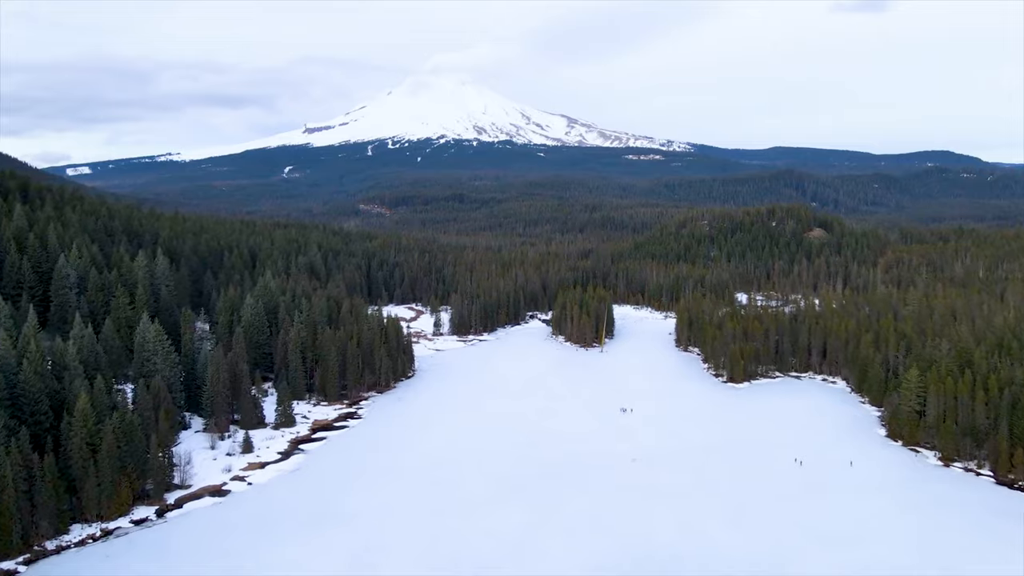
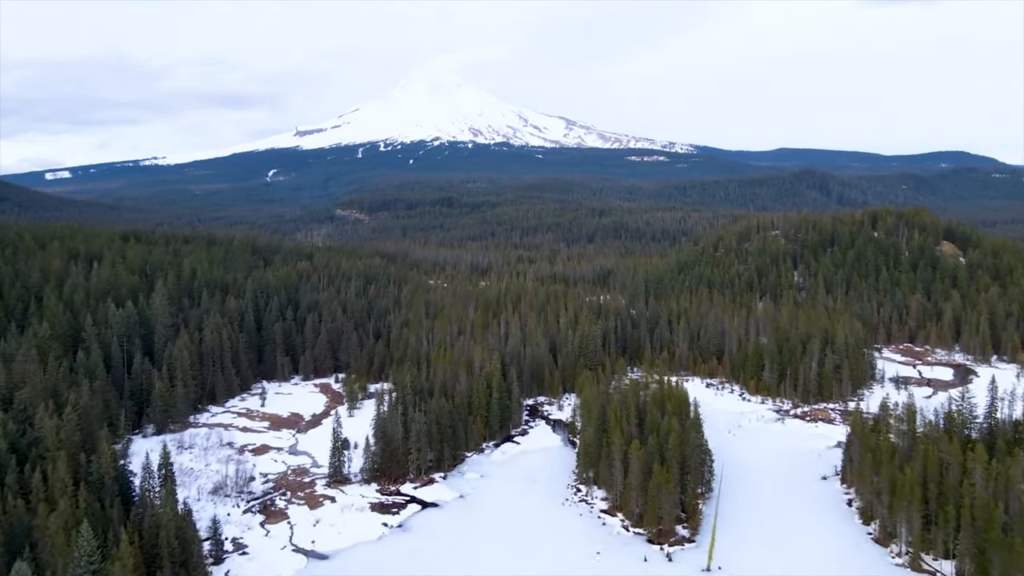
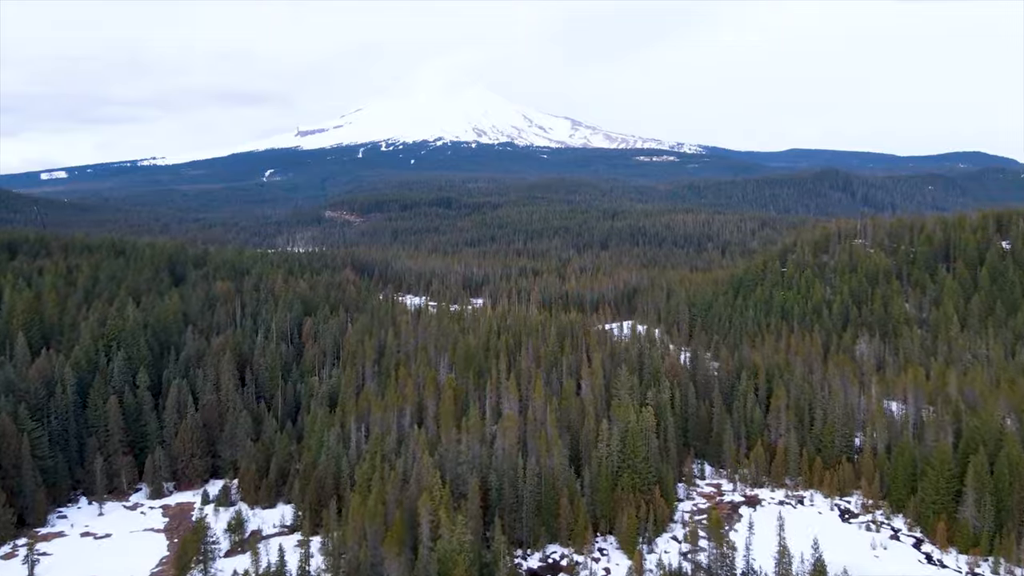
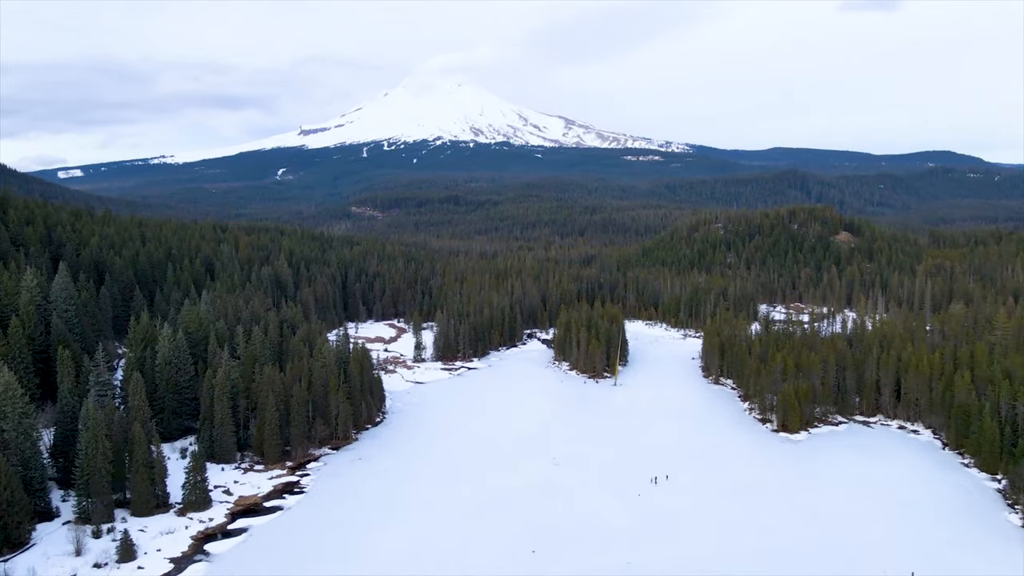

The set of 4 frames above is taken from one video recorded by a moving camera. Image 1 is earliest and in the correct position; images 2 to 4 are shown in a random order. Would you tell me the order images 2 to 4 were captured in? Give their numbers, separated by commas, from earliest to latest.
4, 2, 3
